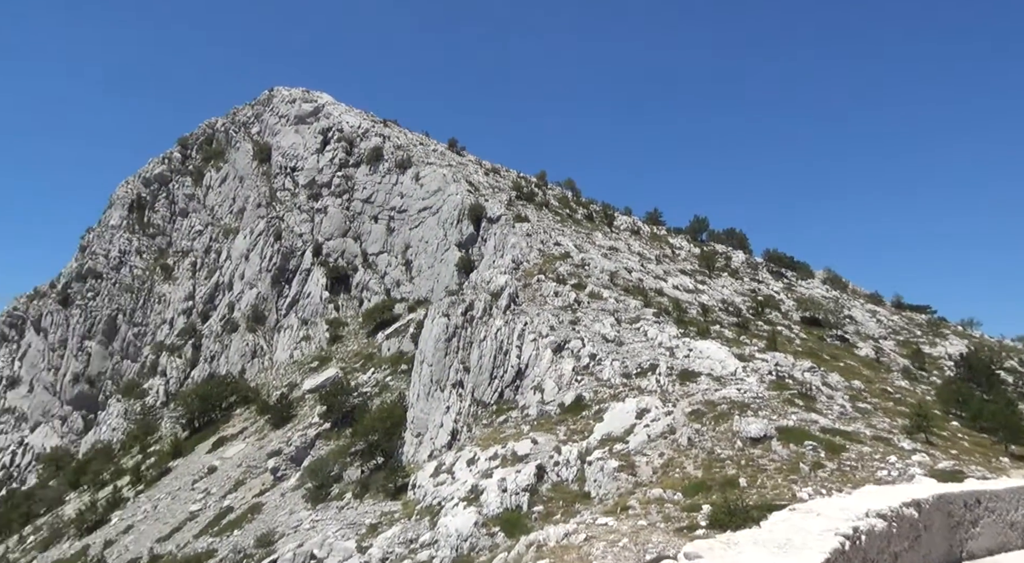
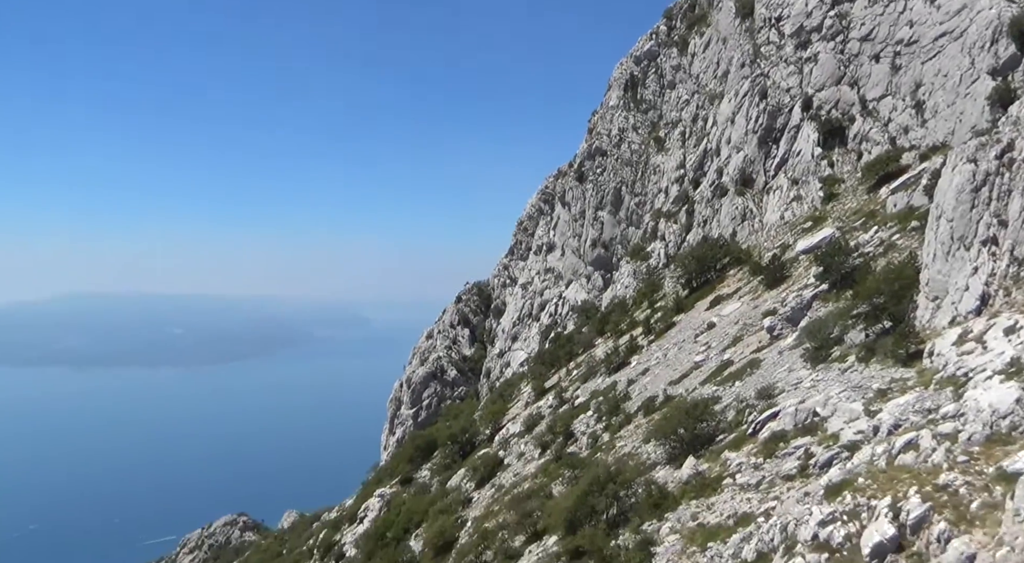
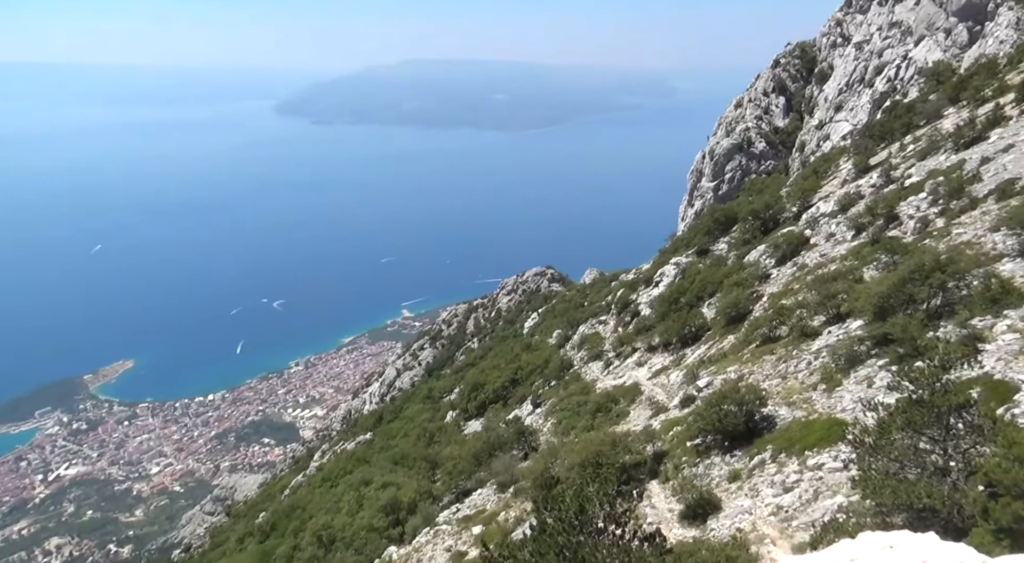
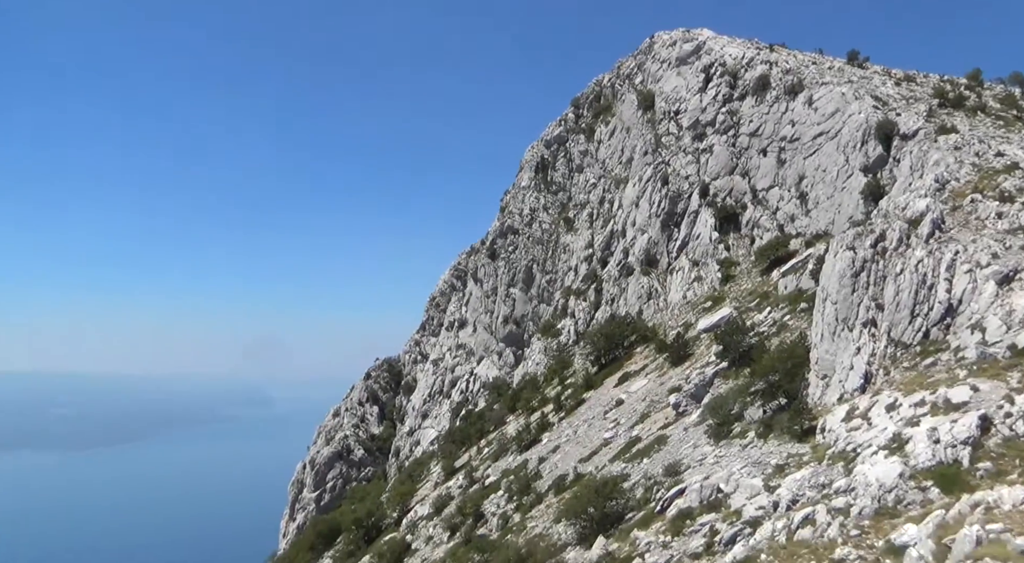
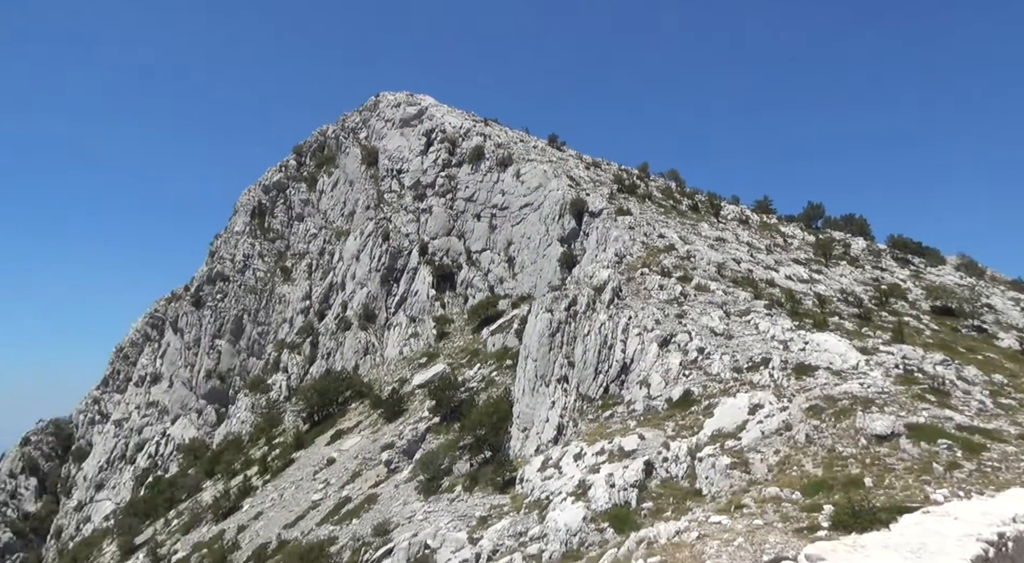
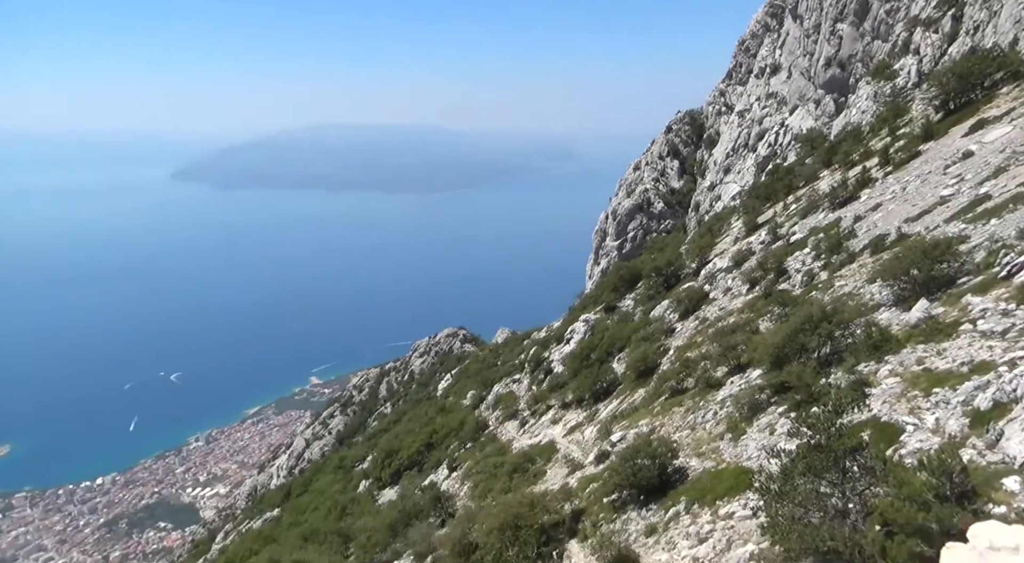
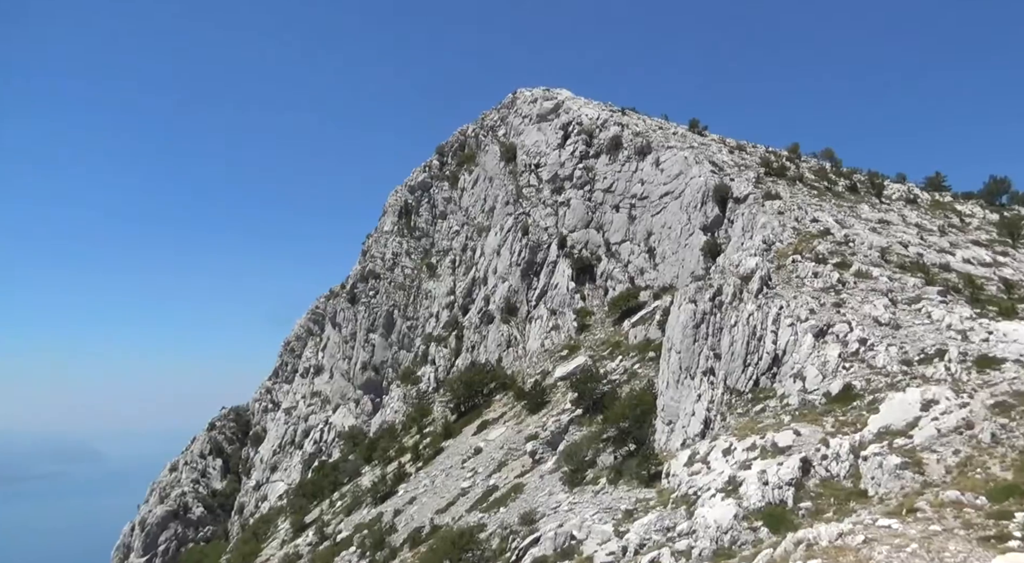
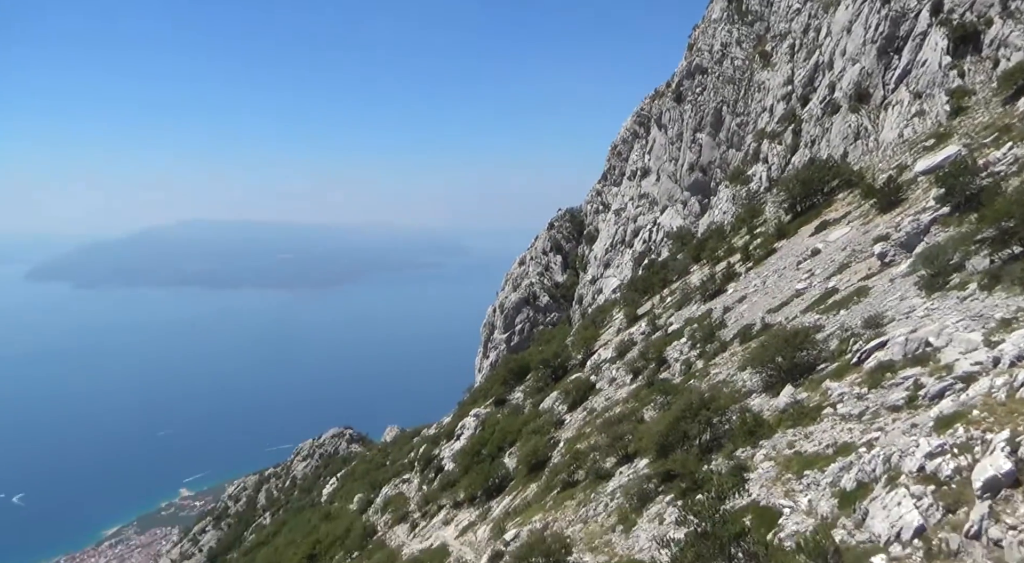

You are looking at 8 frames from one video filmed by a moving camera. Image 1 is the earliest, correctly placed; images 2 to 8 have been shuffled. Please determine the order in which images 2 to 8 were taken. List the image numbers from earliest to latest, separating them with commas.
5, 7, 4, 2, 8, 6, 3
